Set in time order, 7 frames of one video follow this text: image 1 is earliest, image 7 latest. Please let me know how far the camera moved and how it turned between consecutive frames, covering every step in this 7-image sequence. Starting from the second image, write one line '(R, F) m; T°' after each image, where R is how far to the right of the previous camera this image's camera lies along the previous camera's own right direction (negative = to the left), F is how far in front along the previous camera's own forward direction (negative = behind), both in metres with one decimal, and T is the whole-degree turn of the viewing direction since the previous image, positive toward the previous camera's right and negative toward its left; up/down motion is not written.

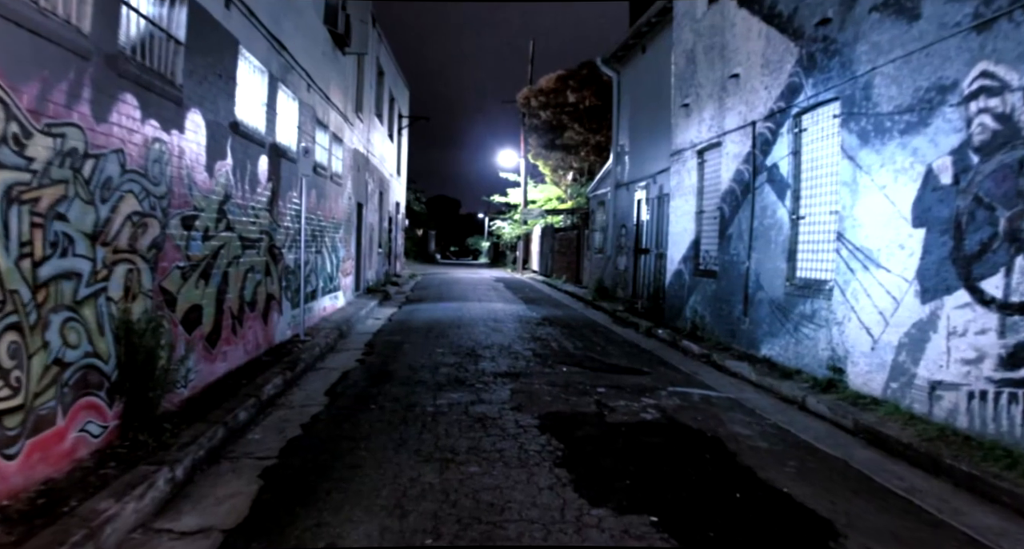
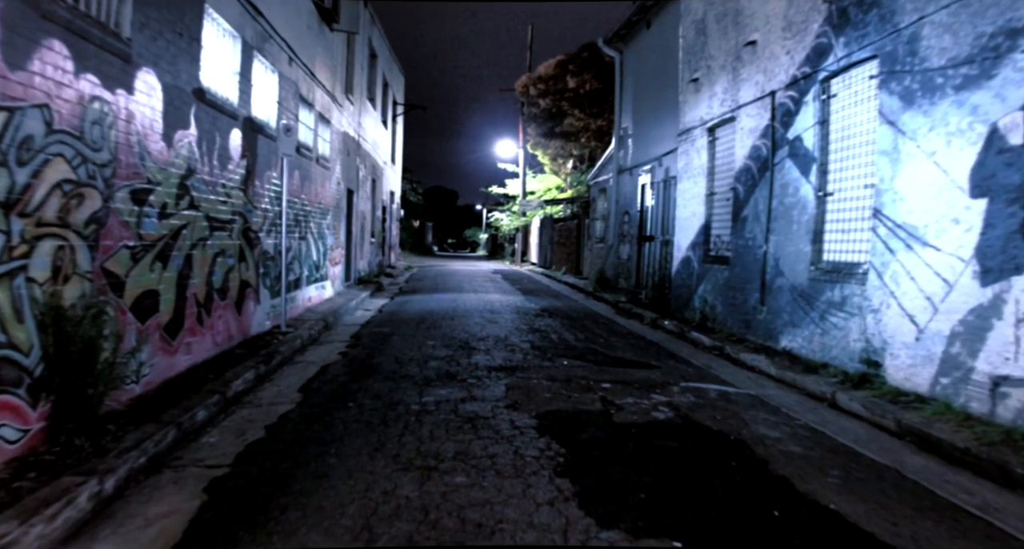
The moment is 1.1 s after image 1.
(0.0, +0.7) m; 0°
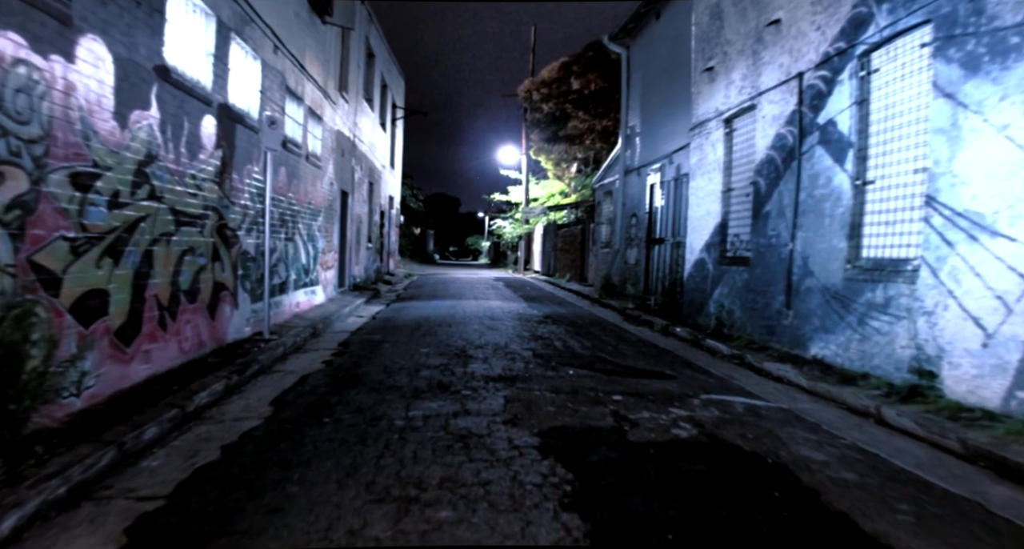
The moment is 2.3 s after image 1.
(0.0, +0.7) m; 0°
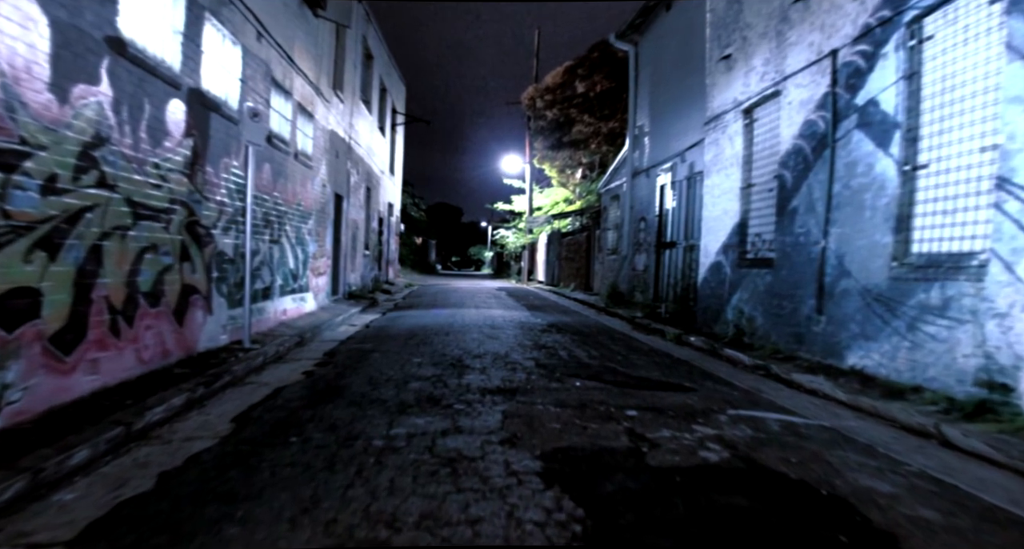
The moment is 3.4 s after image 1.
(0.0, +0.7) m; 0°
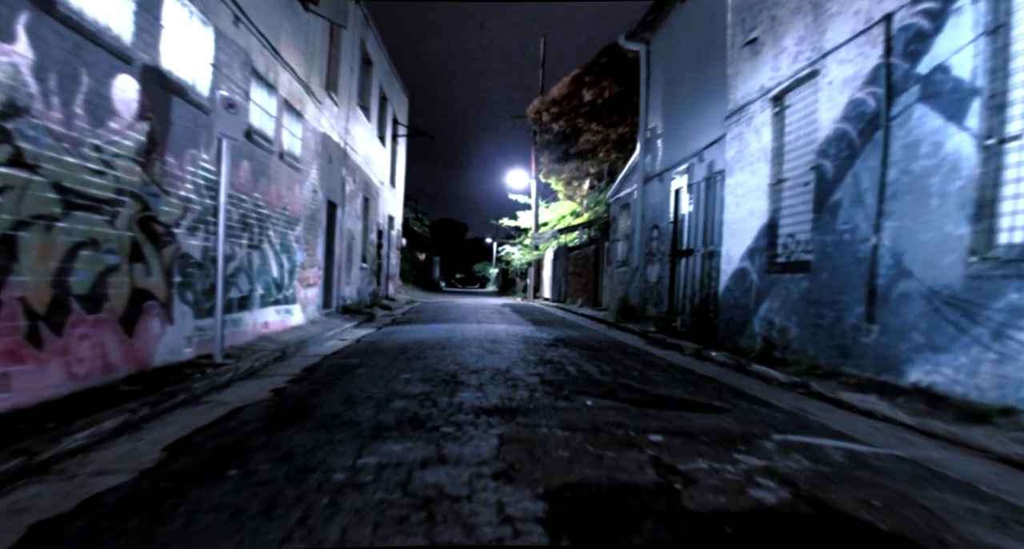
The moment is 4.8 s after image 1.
(+0.1, +0.8) m; -1°
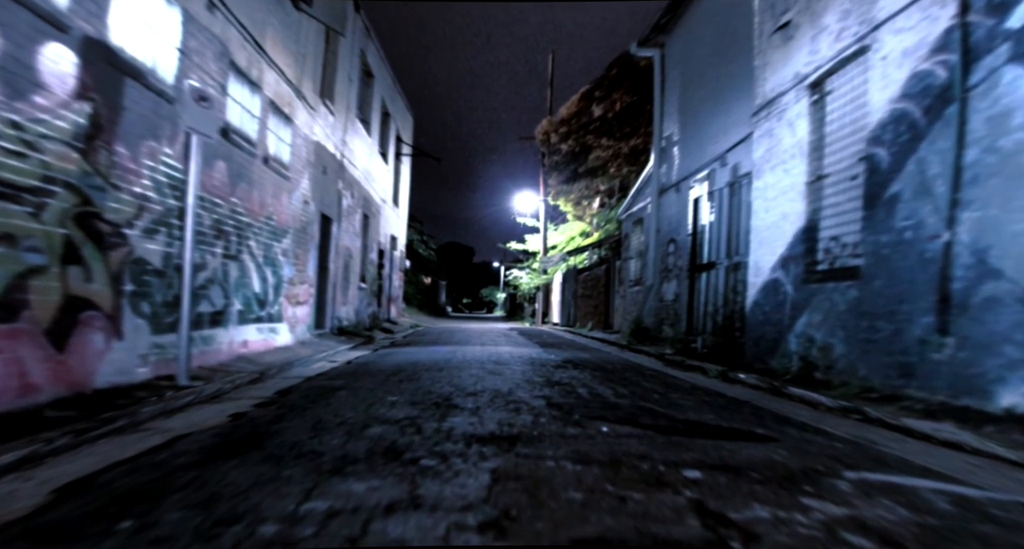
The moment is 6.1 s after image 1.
(+0.1, +0.8) m; -1°
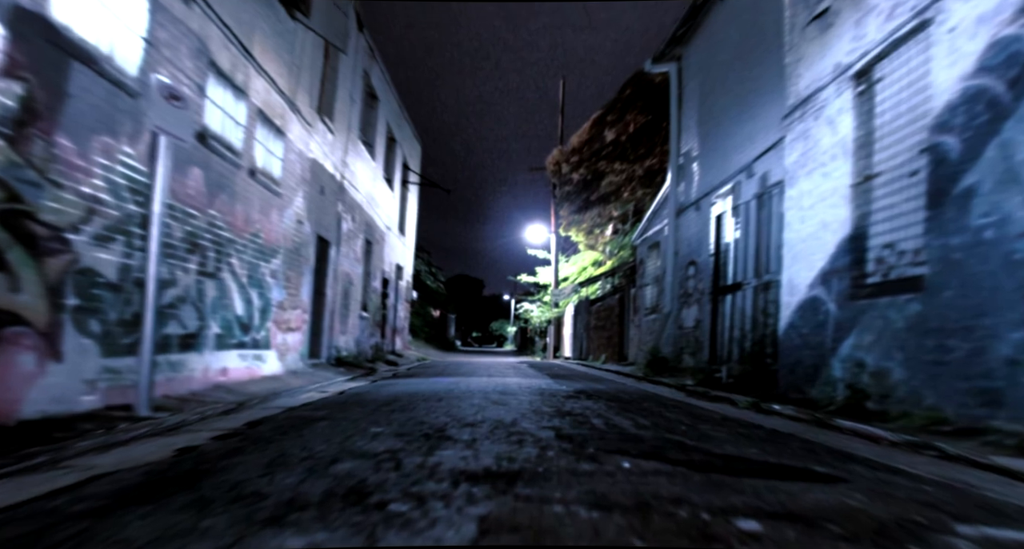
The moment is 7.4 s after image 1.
(+0.1, +0.7) m; -1°
